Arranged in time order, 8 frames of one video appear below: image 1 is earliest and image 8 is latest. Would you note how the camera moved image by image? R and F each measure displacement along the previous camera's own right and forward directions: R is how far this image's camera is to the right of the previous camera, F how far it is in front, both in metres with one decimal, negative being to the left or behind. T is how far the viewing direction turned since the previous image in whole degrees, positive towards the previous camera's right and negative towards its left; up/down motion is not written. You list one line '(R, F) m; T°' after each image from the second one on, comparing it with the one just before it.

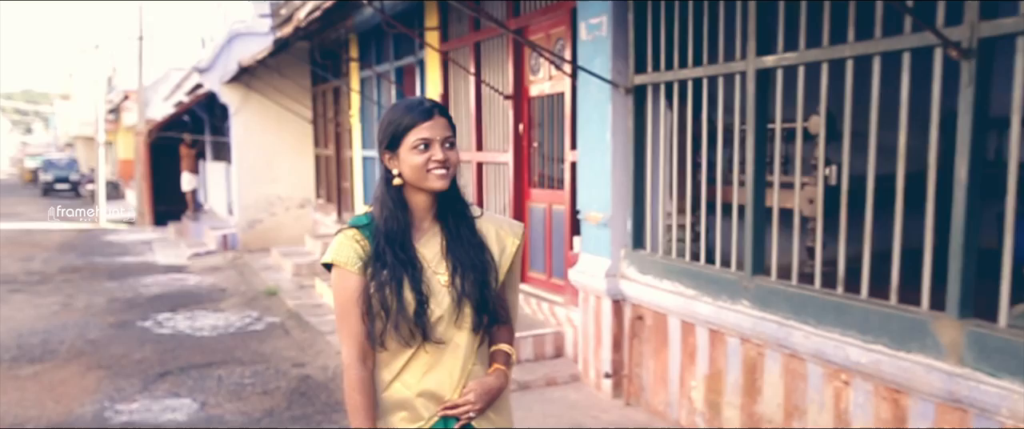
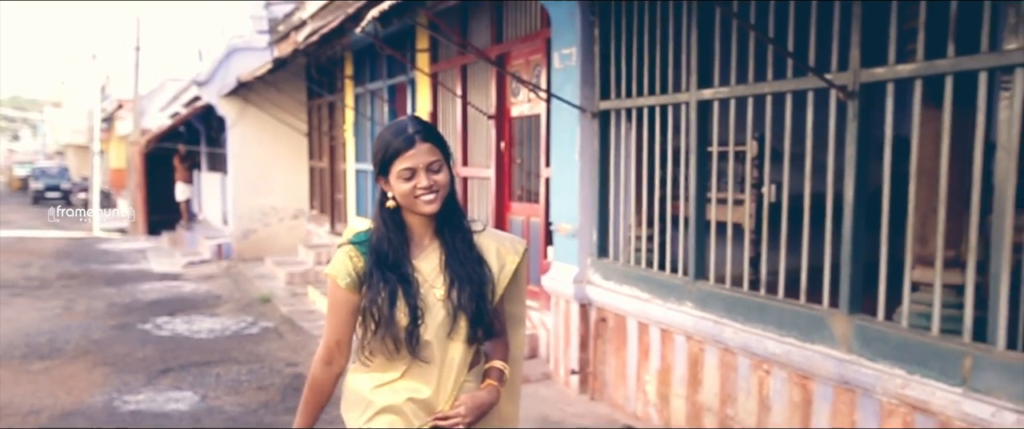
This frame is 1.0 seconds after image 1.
(-0.4, +0.5) m; +1°
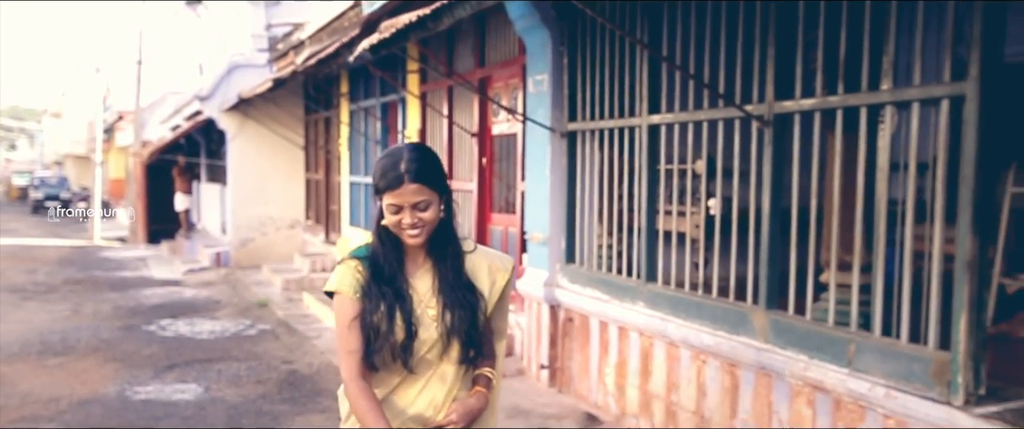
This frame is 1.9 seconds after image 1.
(+0.2, -0.7) m; 0°
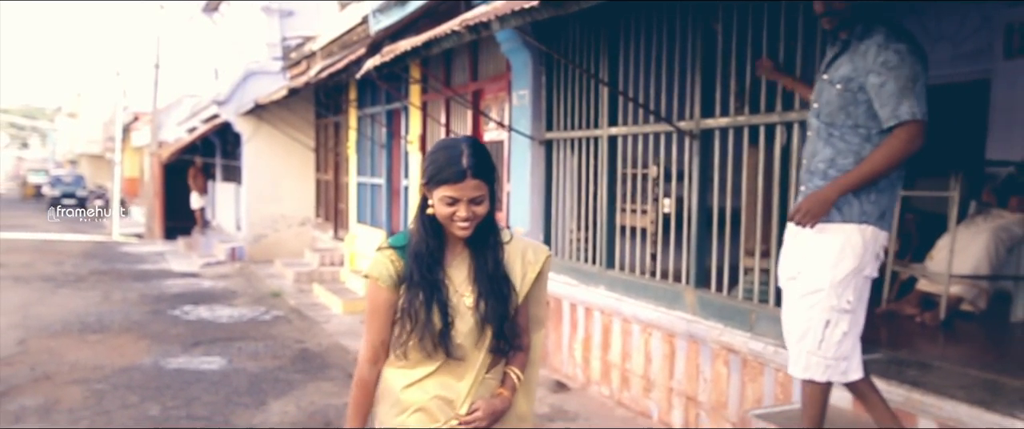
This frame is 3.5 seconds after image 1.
(+0.3, -1.0) m; -1°
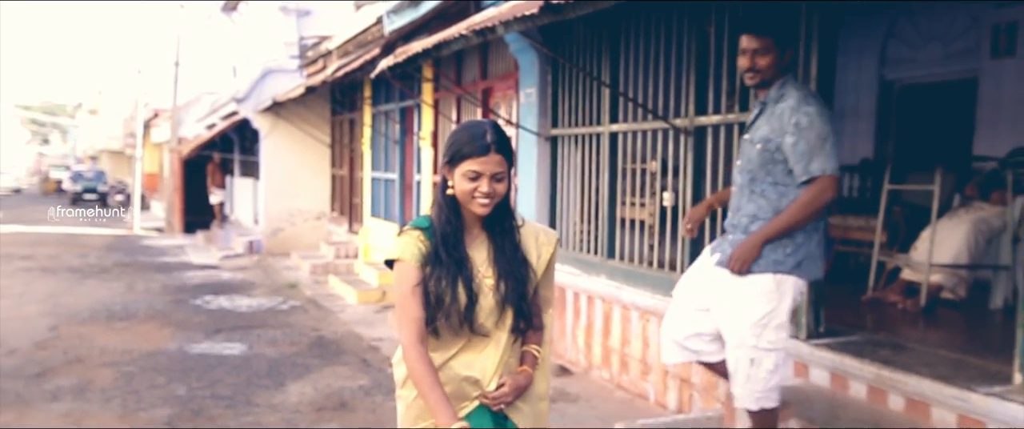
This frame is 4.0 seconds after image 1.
(+0.1, -0.3) m; -1°
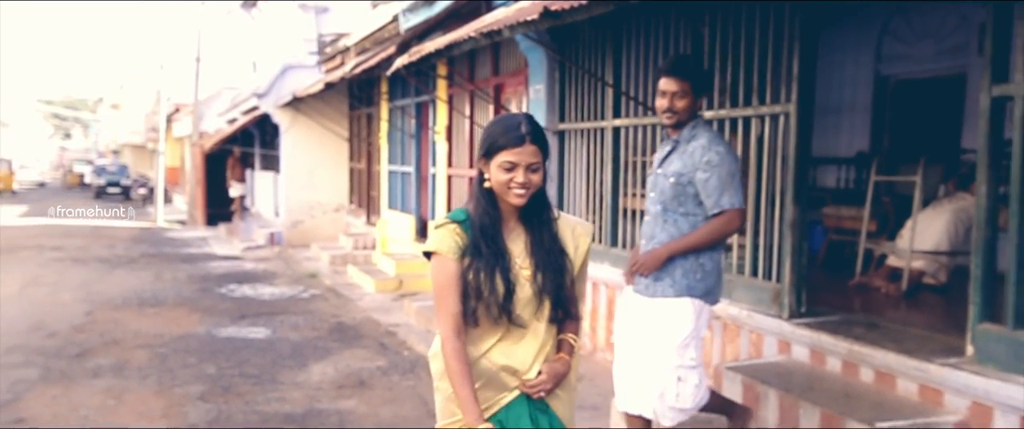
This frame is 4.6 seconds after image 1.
(+0.1, -0.4) m; -1°
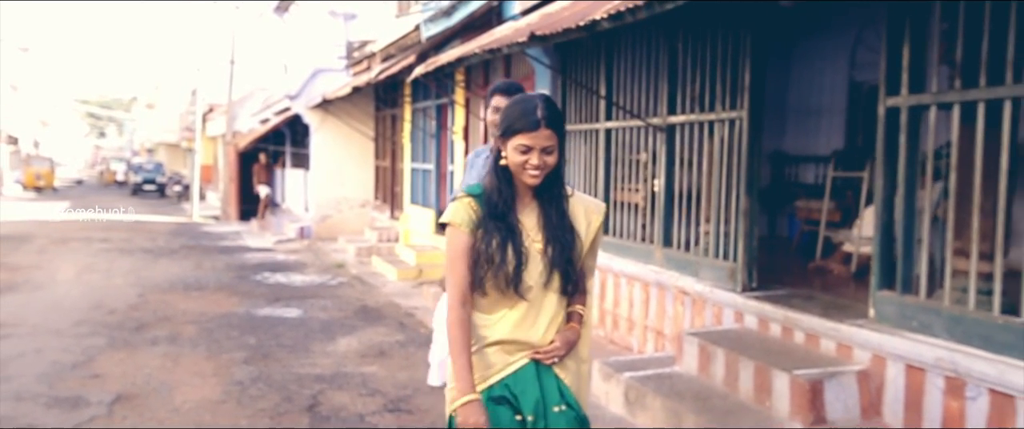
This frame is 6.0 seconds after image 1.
(+0.3, -0.9) m; -2°
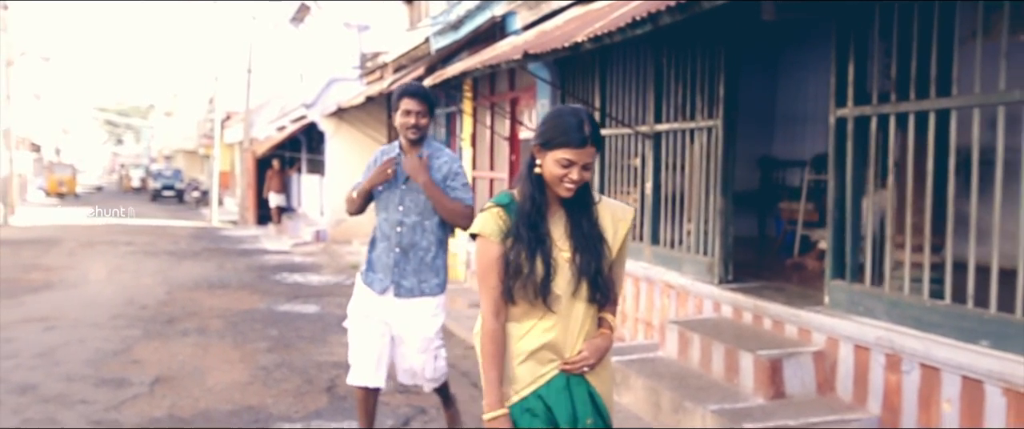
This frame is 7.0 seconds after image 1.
(+0.1, -0.6) m; -1°
